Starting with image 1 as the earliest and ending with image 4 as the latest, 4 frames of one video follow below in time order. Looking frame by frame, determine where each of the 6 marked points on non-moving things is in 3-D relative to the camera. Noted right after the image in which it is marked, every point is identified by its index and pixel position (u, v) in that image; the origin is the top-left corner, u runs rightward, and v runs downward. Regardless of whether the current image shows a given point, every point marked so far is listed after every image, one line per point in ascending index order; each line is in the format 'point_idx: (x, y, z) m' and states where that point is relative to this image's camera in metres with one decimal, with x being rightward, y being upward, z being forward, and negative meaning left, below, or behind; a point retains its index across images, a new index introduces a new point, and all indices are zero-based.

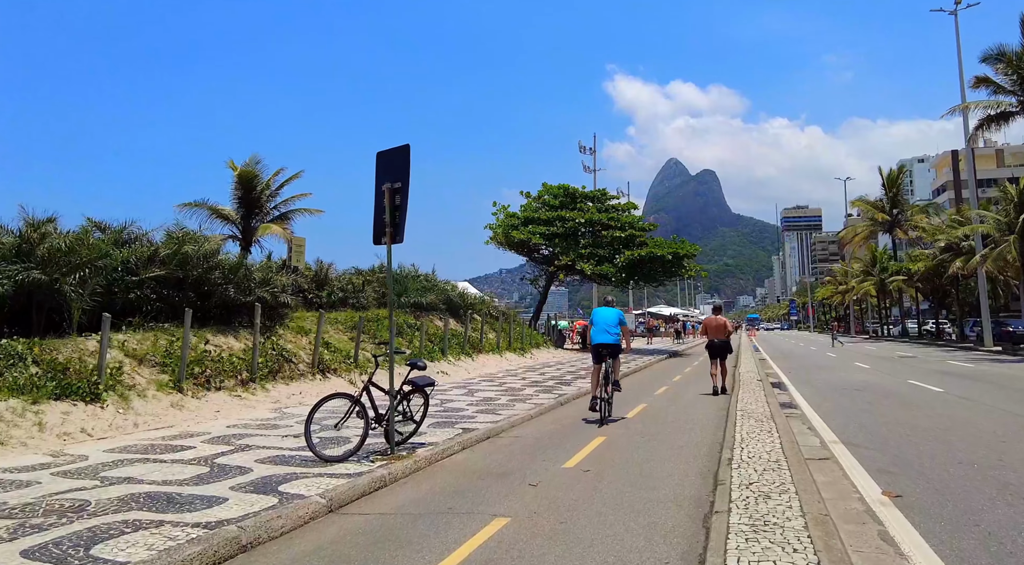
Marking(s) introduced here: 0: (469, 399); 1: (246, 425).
0: (-0.8, -2.2, +13.3) m
1: (-3.7, -2.0, +10.2) m
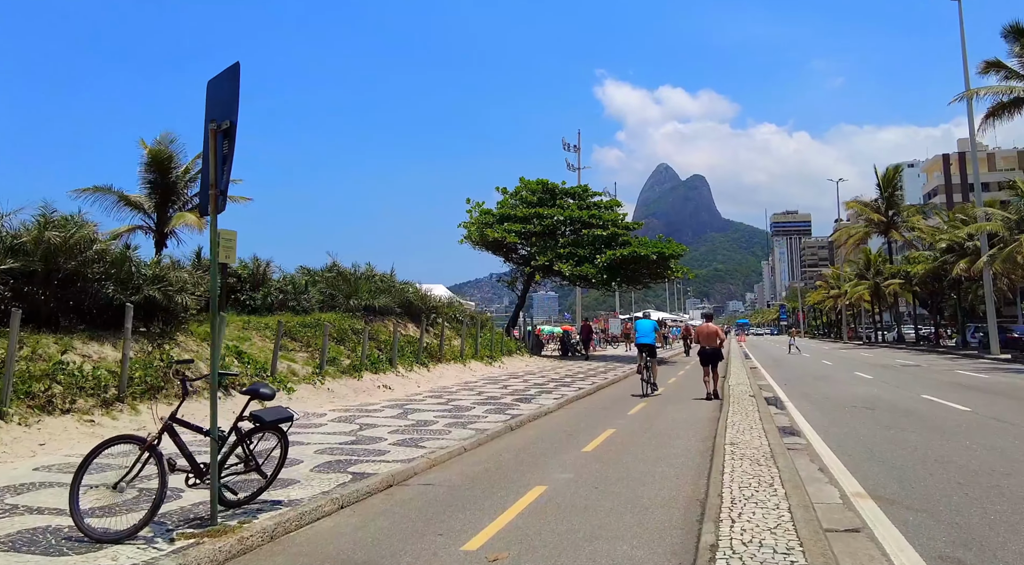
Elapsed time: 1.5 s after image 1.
0: (-1.7, -2.1, +10.7) m
1: (-4.6, -1.9, +7.6) m
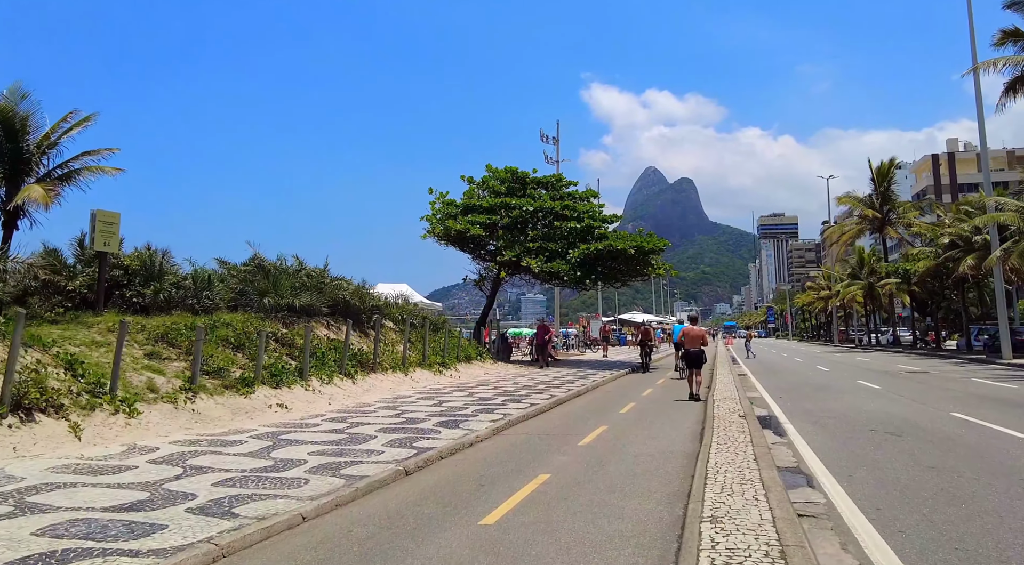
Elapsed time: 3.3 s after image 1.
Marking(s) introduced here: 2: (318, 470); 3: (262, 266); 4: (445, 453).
0: (-2.8, -1.9, +7.4) m
1: (-5.7, -1.7, +4.2) m
2: (-2.1, -2.0, +8.0) m
3: (-6.5, +0.5, +19.4) m
4: (-0.8, -2.1, +9.2) m
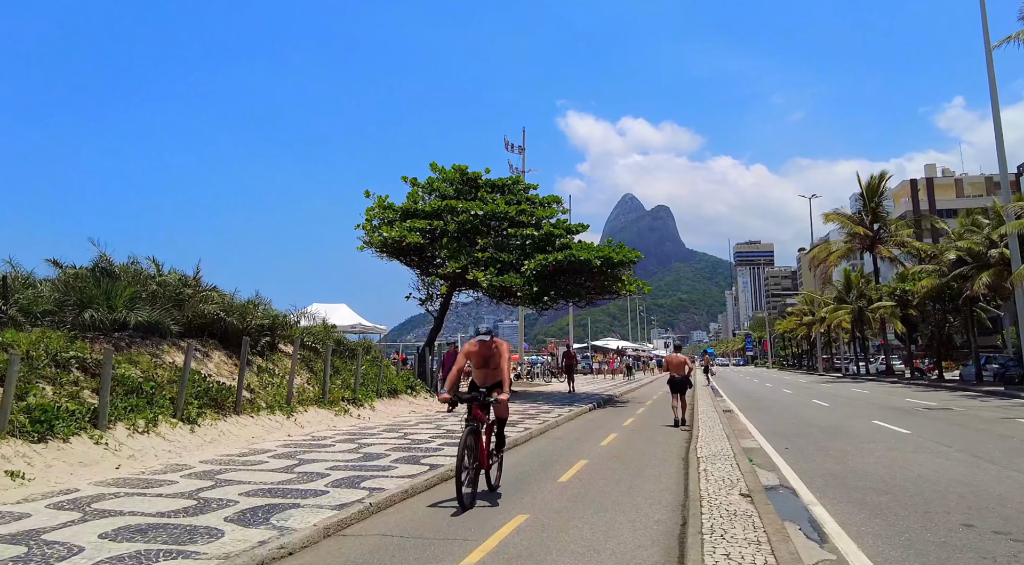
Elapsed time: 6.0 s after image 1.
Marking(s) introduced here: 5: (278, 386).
0: (-4.1, -1.7, +2.7) m
1: (-6.8, -1.3, -0.6) m
2: (-3.3, -1.8, +3.3) m
3: (-8.1, +0.3, +14.7) m
4: (-2.1, -1.9, +4.6) m
5: (-4.8, -2.2, +15.5) m
